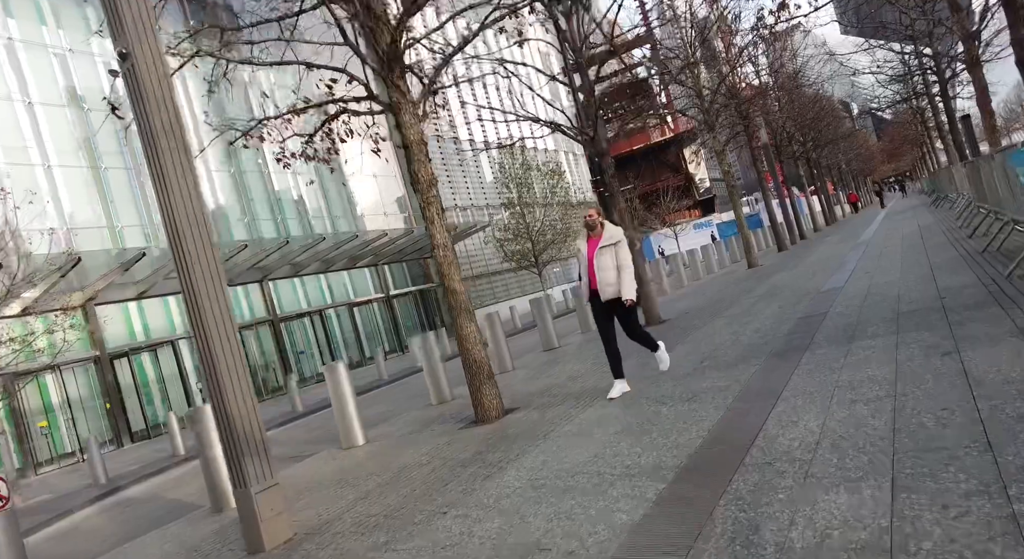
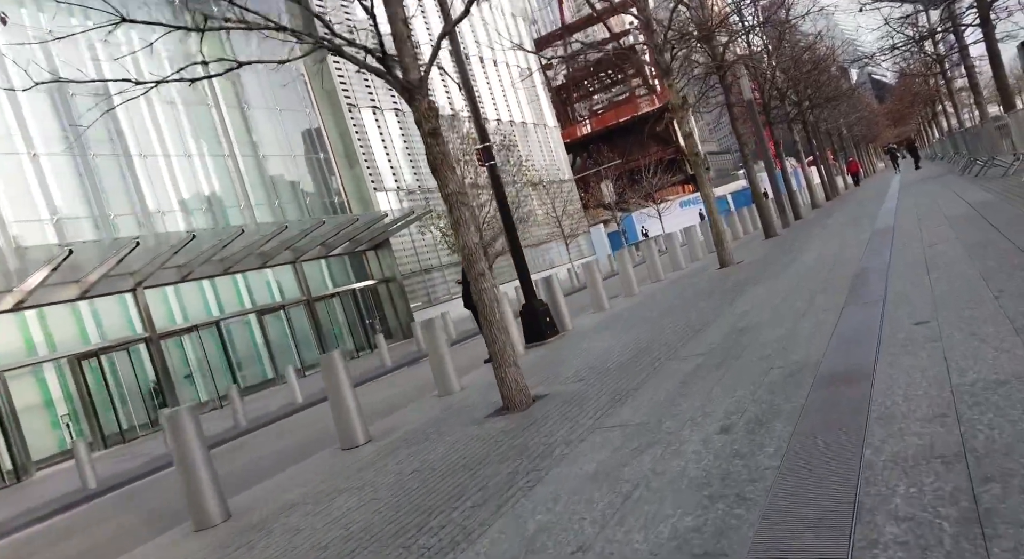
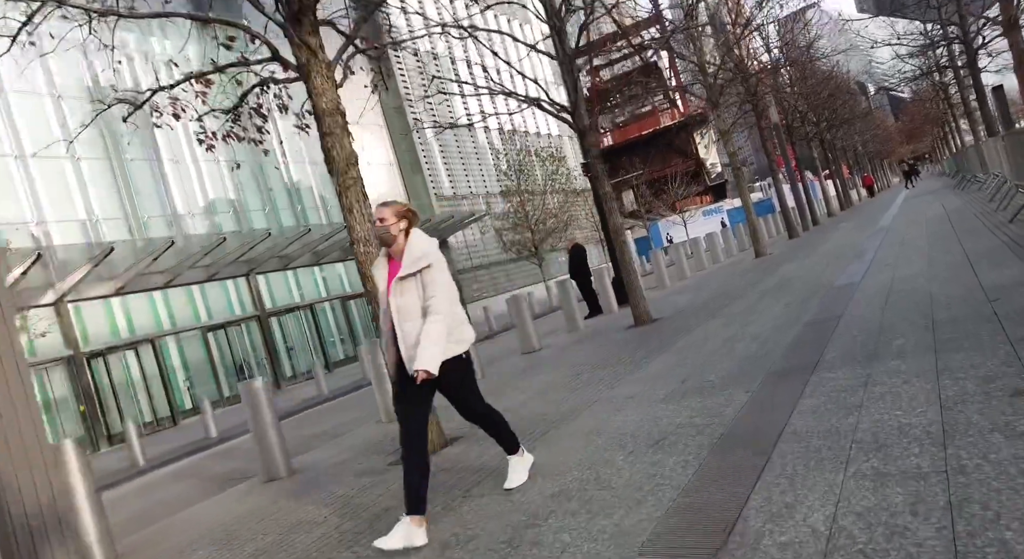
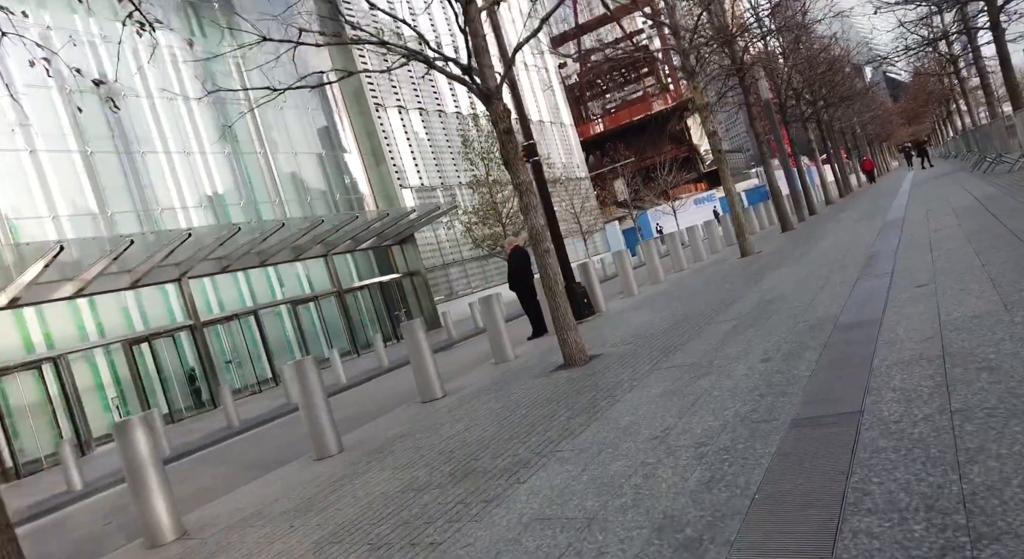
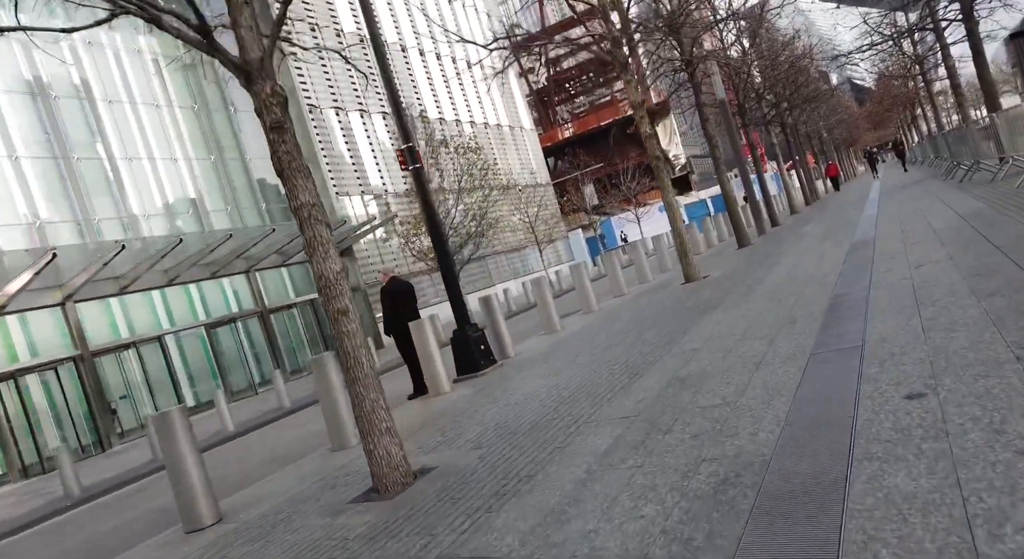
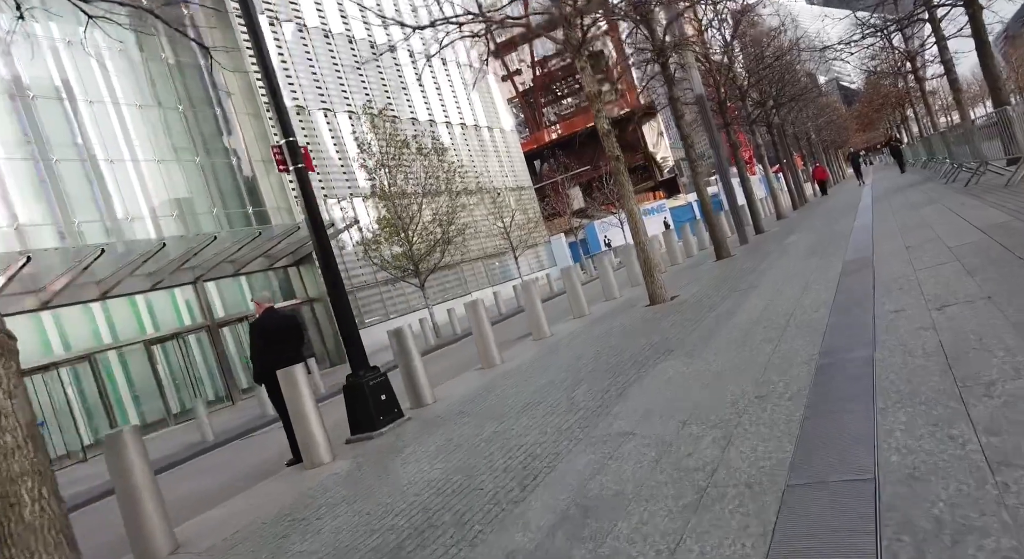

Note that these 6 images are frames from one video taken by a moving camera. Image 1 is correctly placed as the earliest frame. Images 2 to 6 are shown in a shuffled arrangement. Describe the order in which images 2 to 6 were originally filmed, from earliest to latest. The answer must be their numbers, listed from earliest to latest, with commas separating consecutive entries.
3, 4, 2, 5, 6
